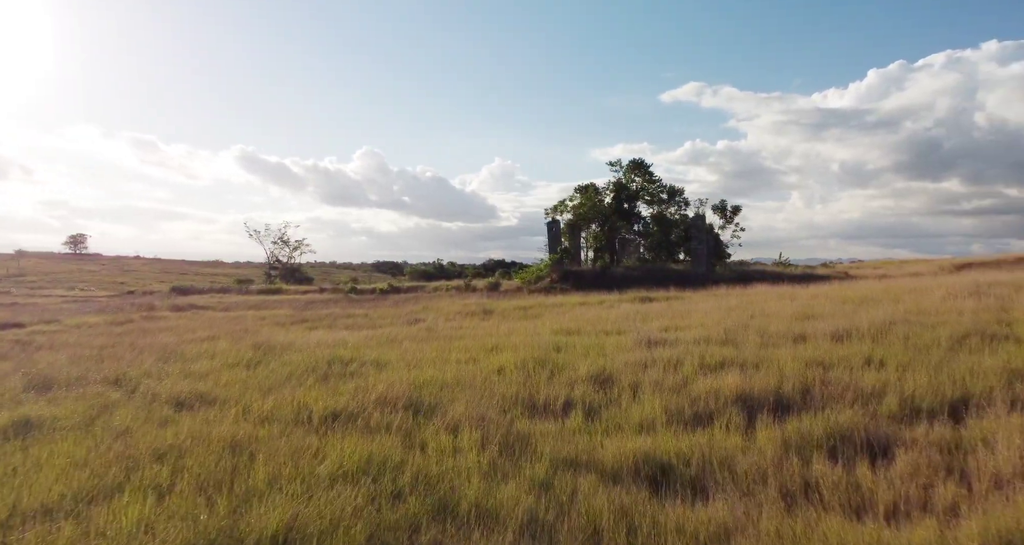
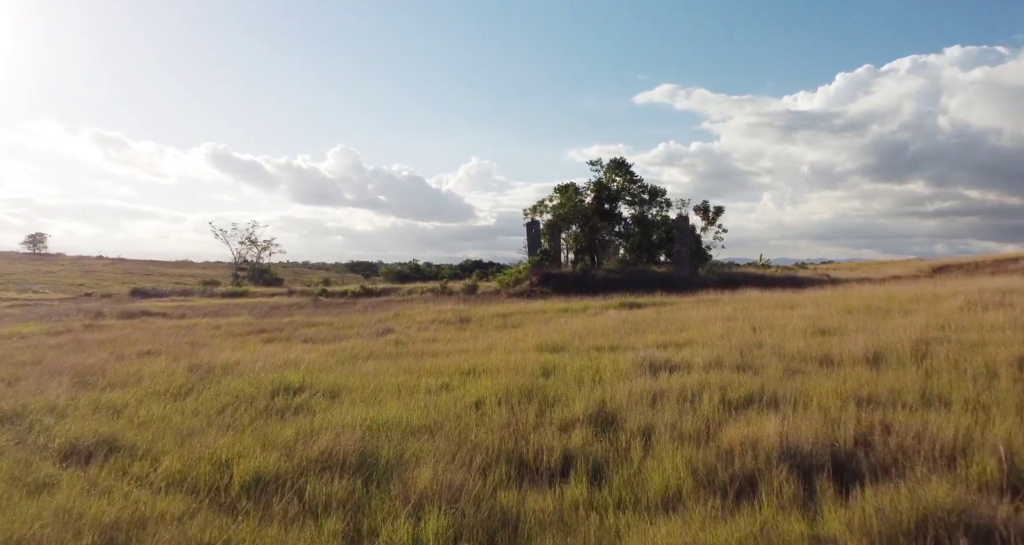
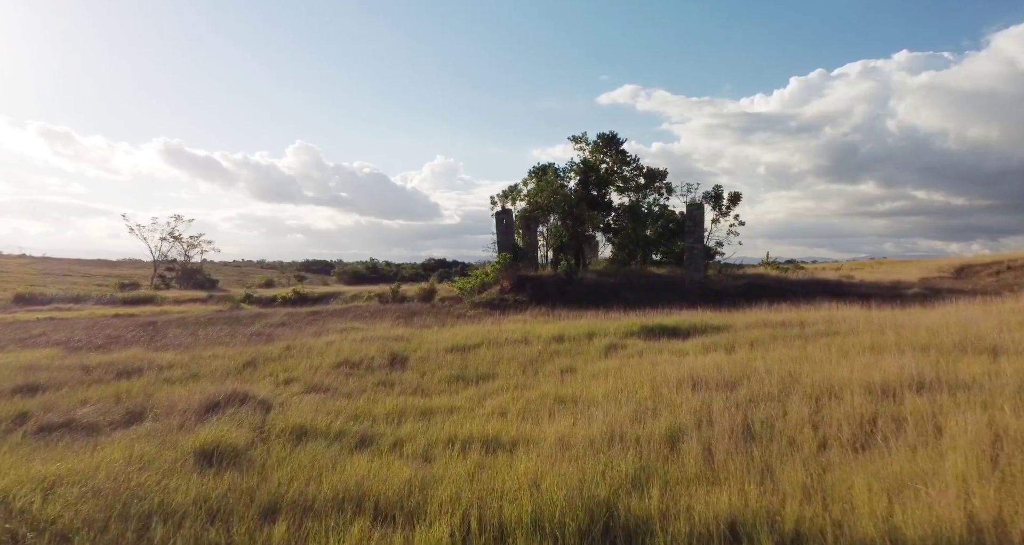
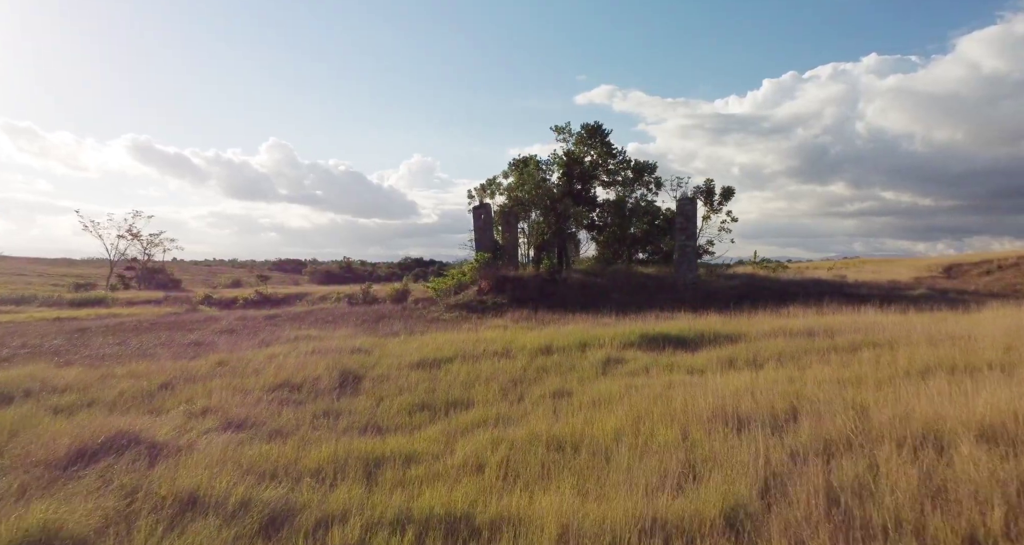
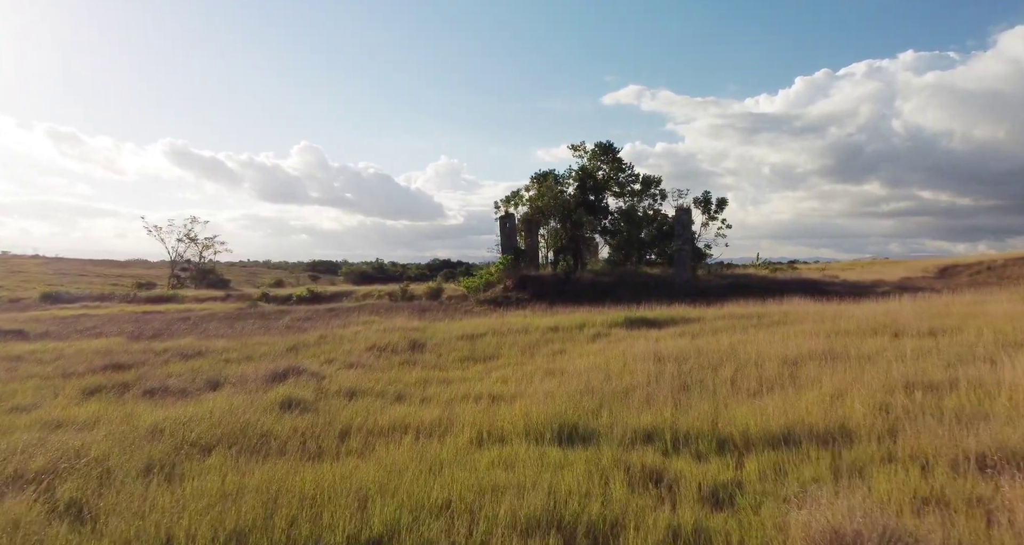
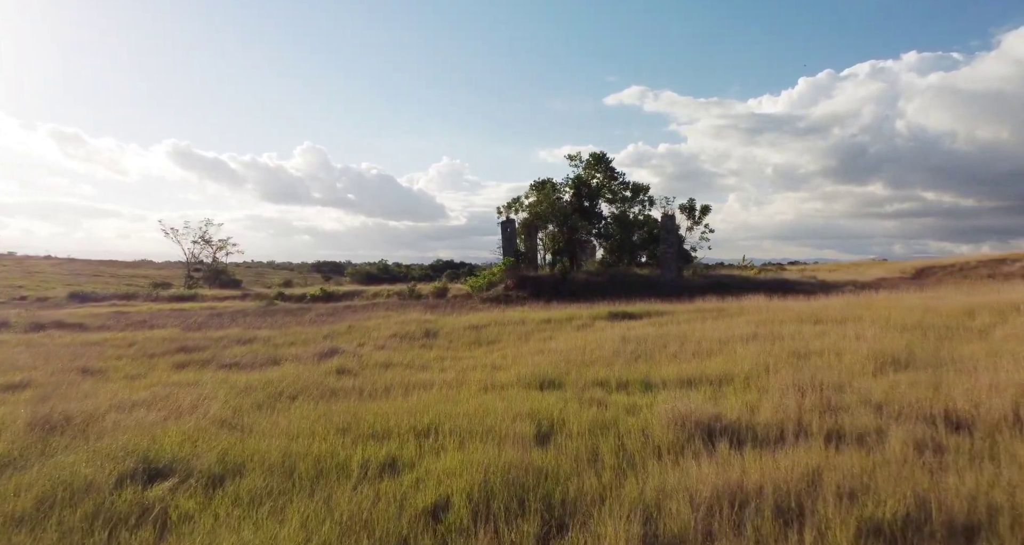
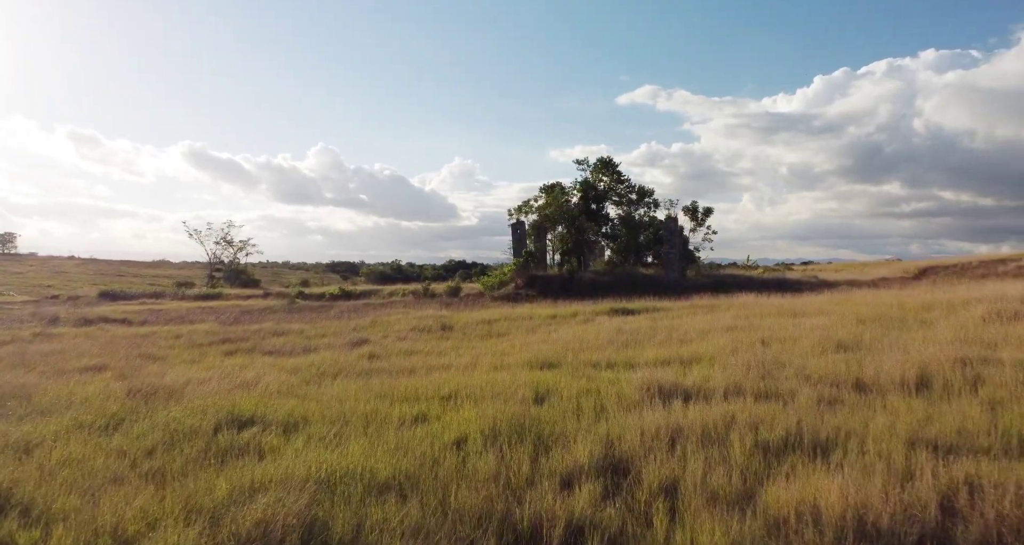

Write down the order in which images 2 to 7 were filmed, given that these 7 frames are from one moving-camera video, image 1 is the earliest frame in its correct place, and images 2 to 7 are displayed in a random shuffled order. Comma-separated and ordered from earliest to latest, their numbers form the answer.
2, 7, 6, 5, 3, 4
